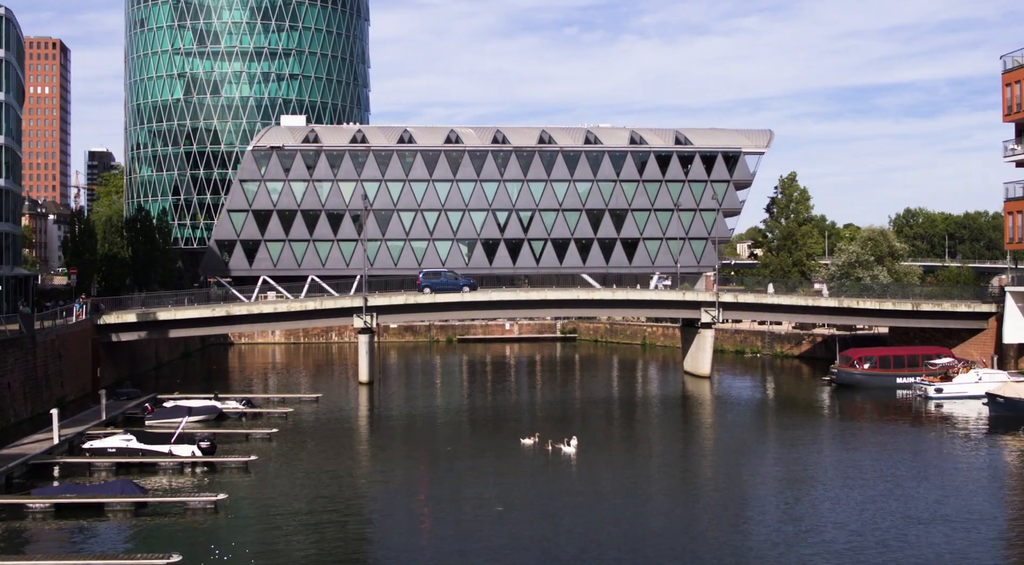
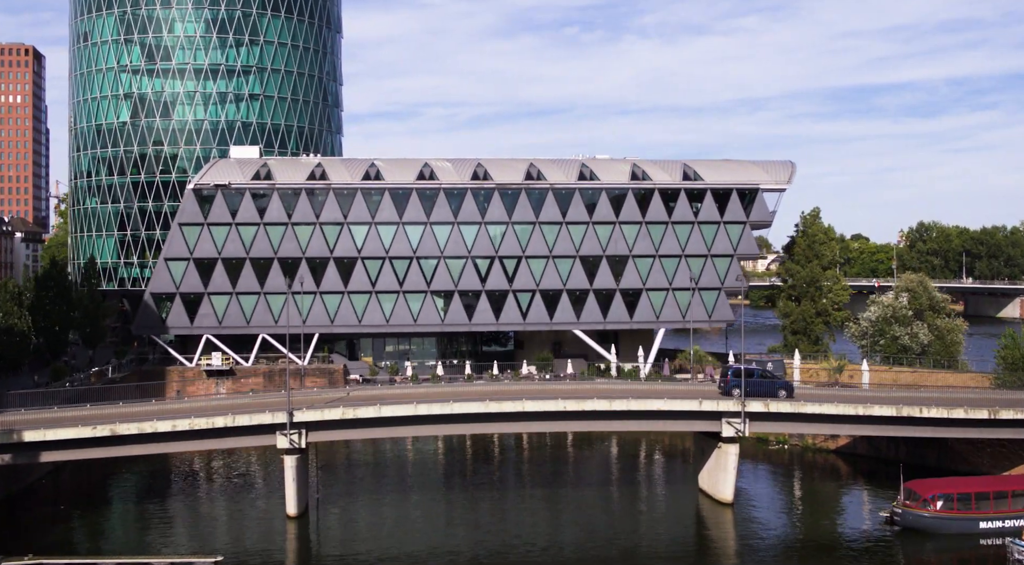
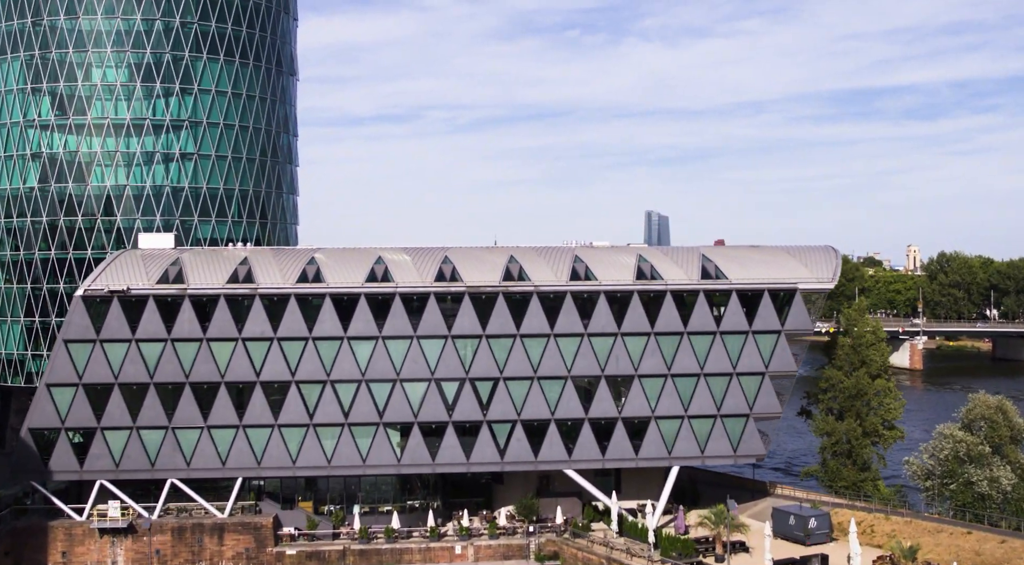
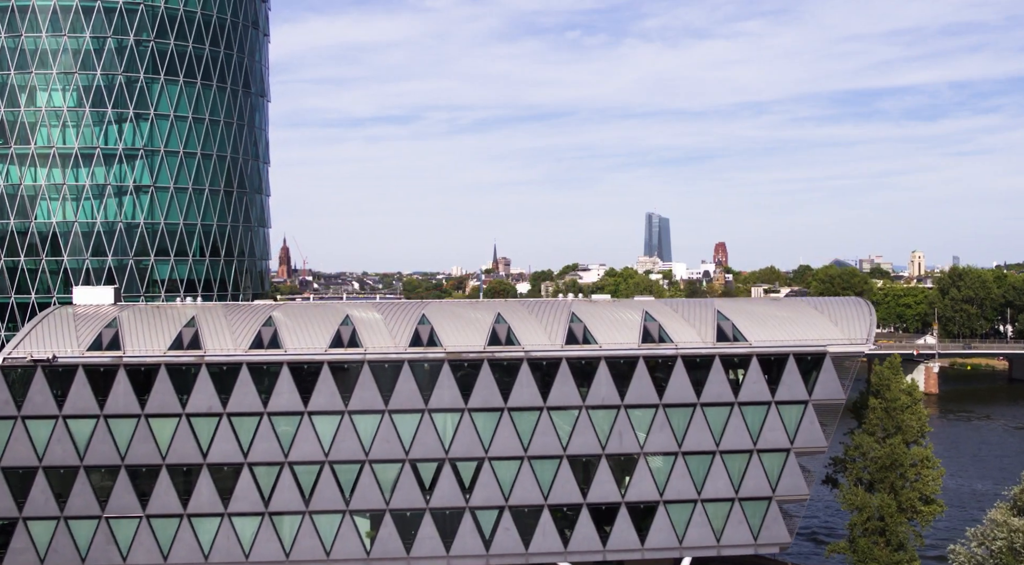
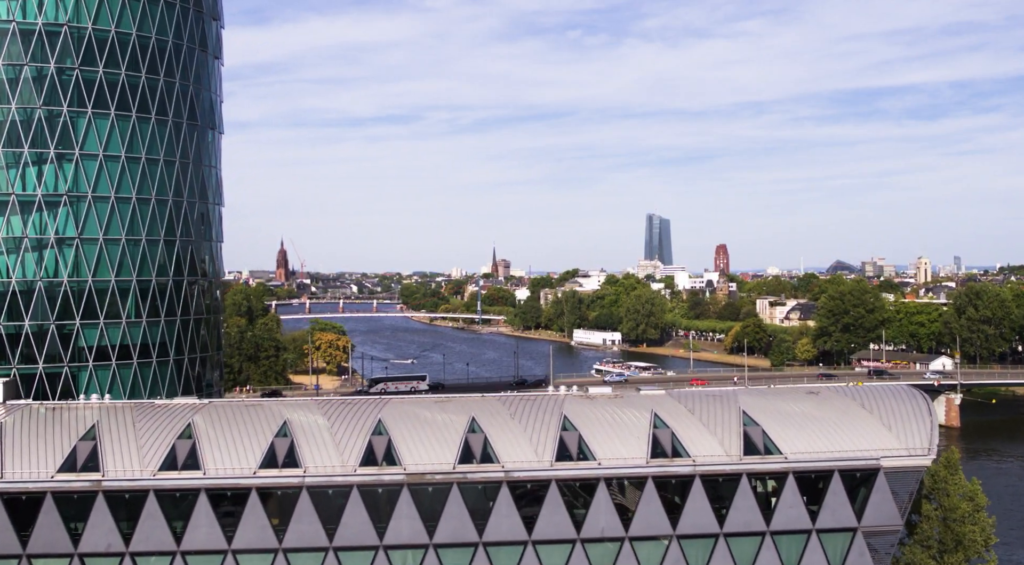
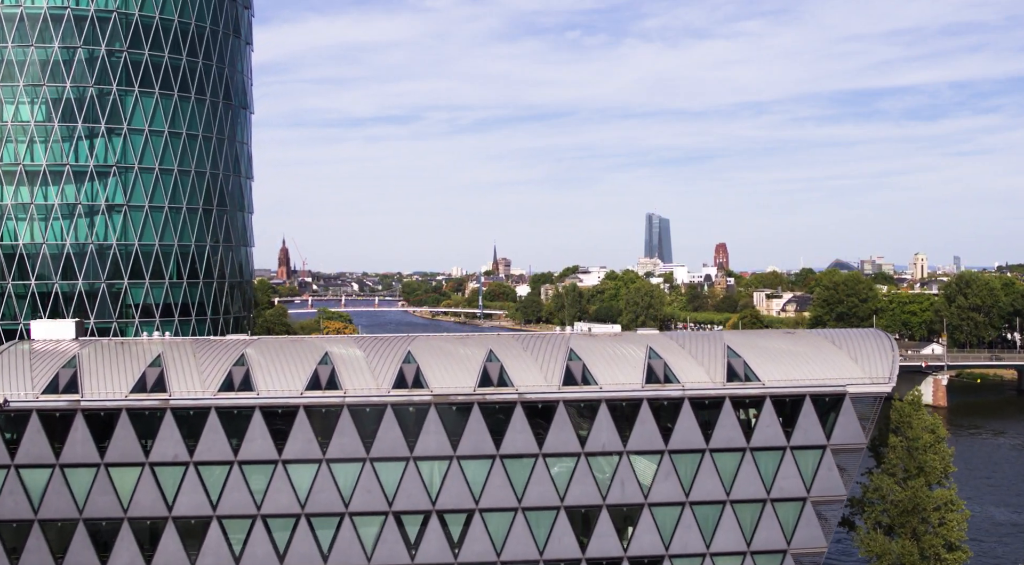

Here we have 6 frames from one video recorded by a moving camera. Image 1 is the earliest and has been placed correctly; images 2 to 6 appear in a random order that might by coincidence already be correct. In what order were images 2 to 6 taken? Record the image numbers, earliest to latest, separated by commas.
2, 3, 4, 6, 5
